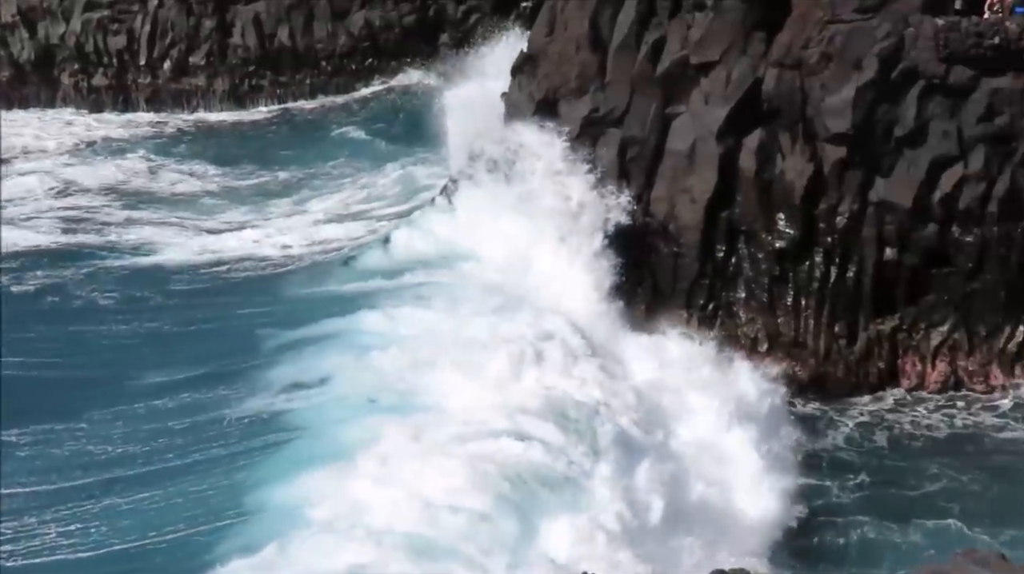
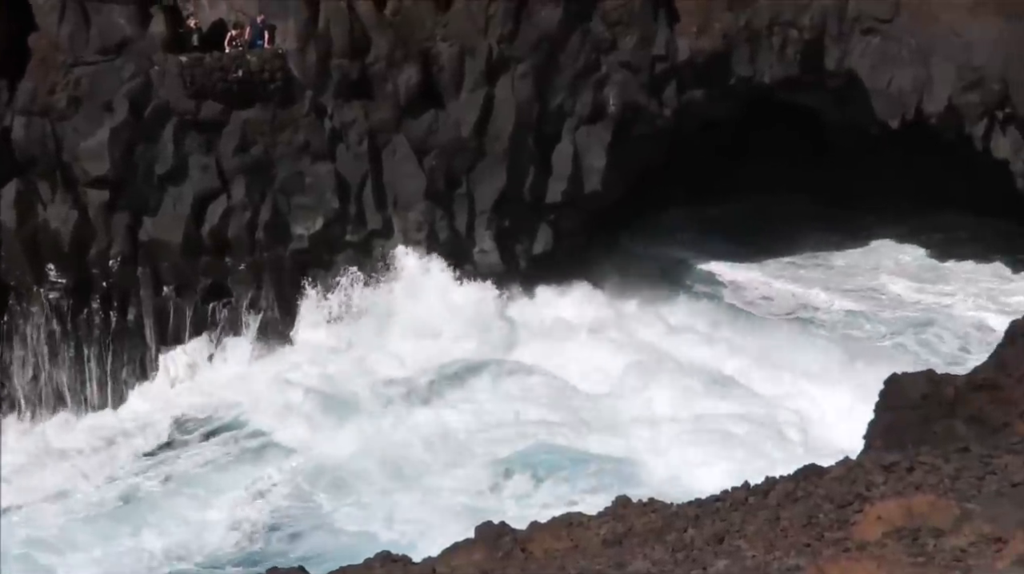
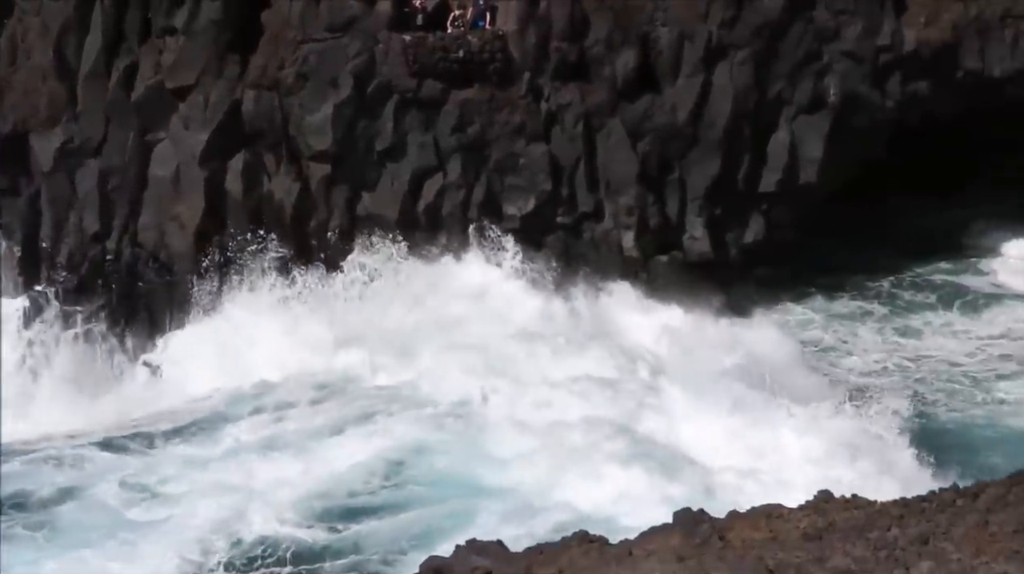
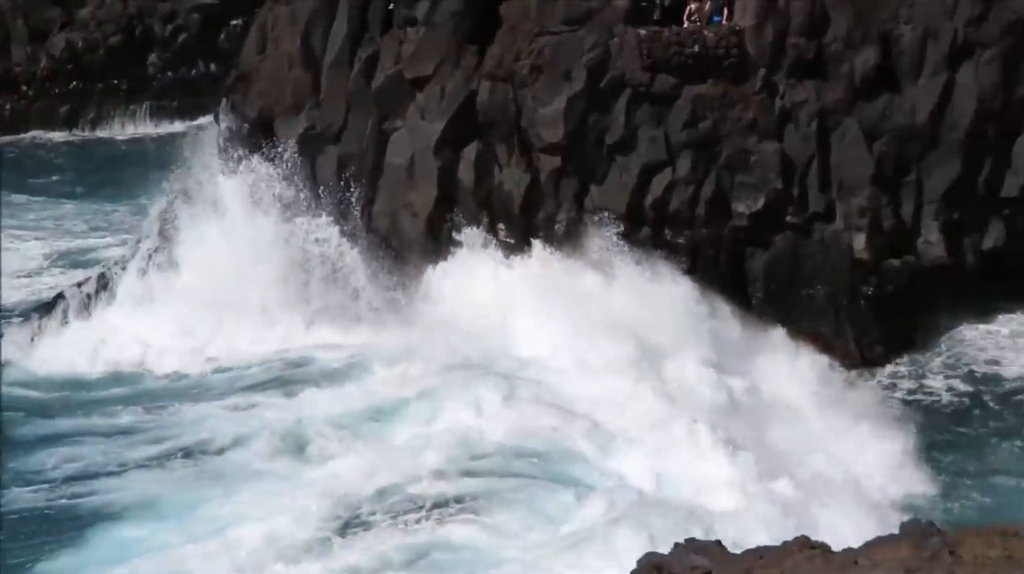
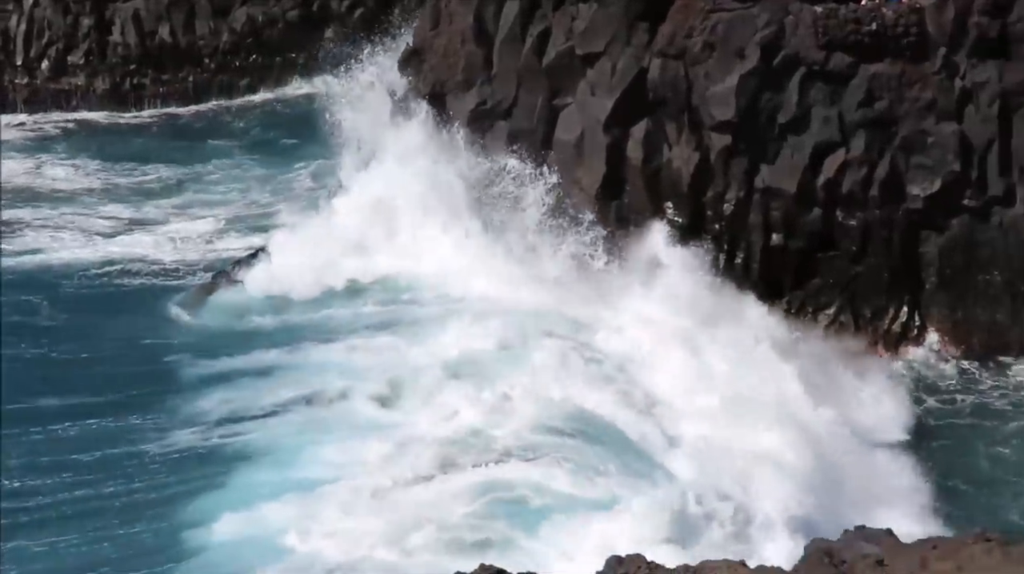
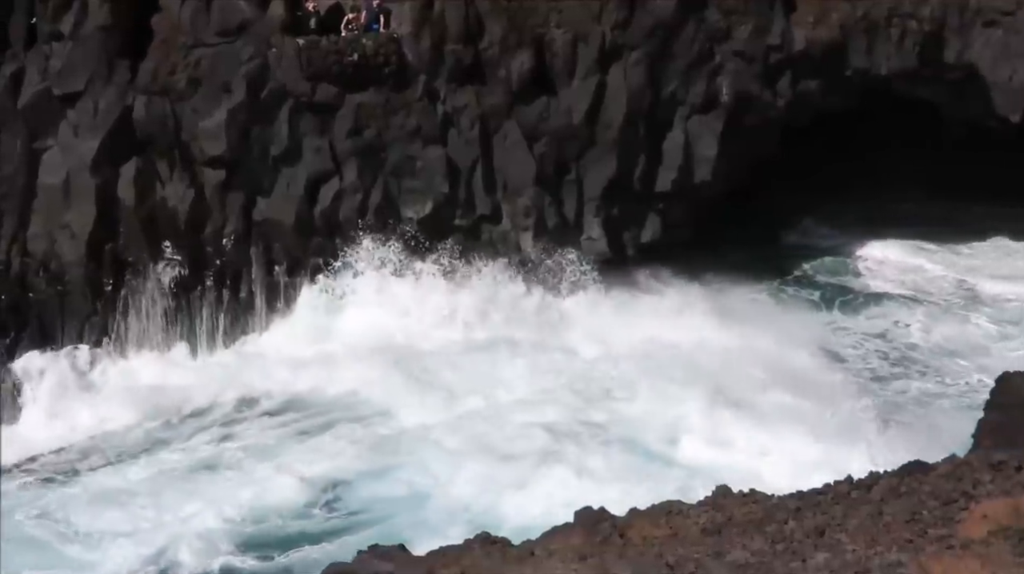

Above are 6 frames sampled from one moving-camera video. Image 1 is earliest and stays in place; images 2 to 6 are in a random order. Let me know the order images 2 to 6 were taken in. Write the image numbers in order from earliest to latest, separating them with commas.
5, 4, 3, 6, 2
